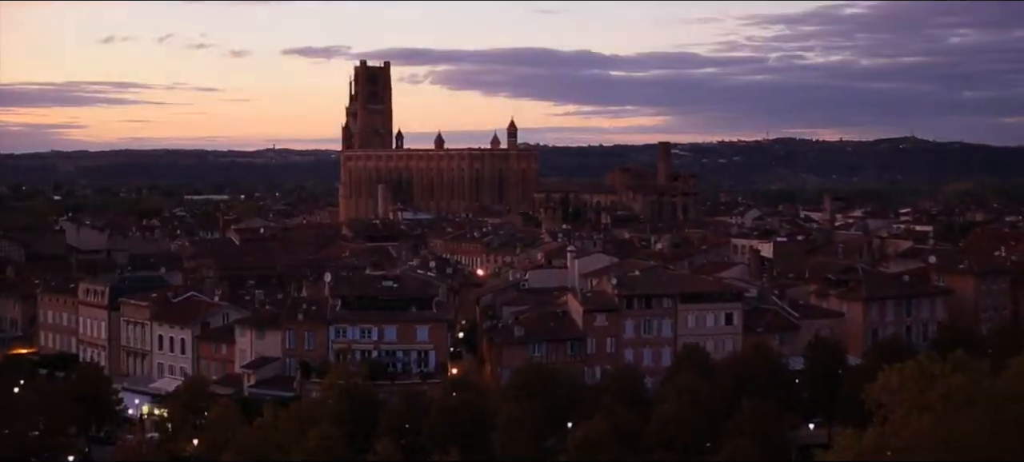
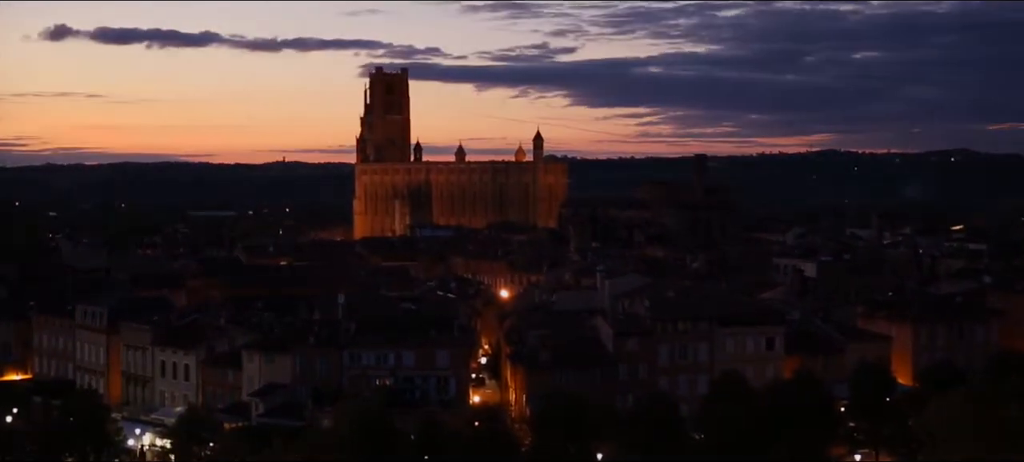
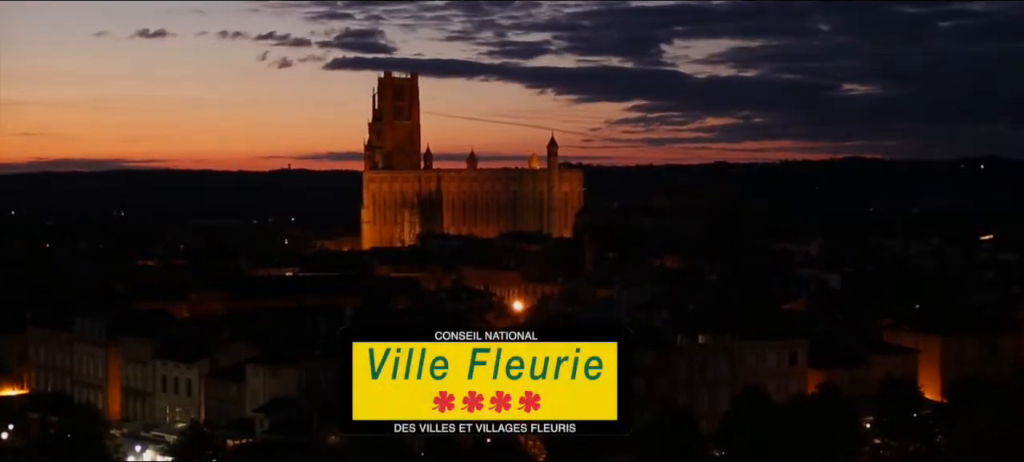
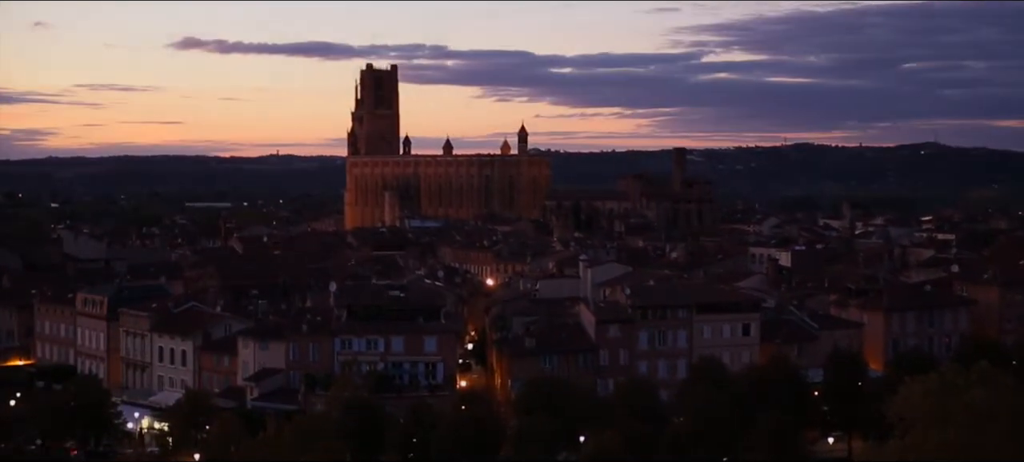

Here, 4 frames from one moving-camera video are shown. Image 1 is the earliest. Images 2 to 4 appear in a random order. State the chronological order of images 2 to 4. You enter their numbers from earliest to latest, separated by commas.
4, 2, 3
